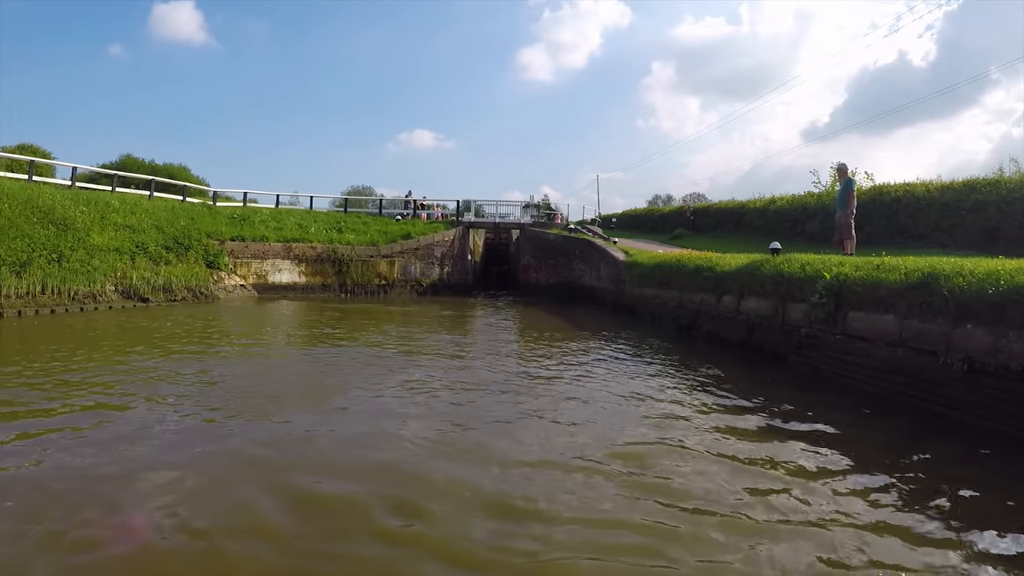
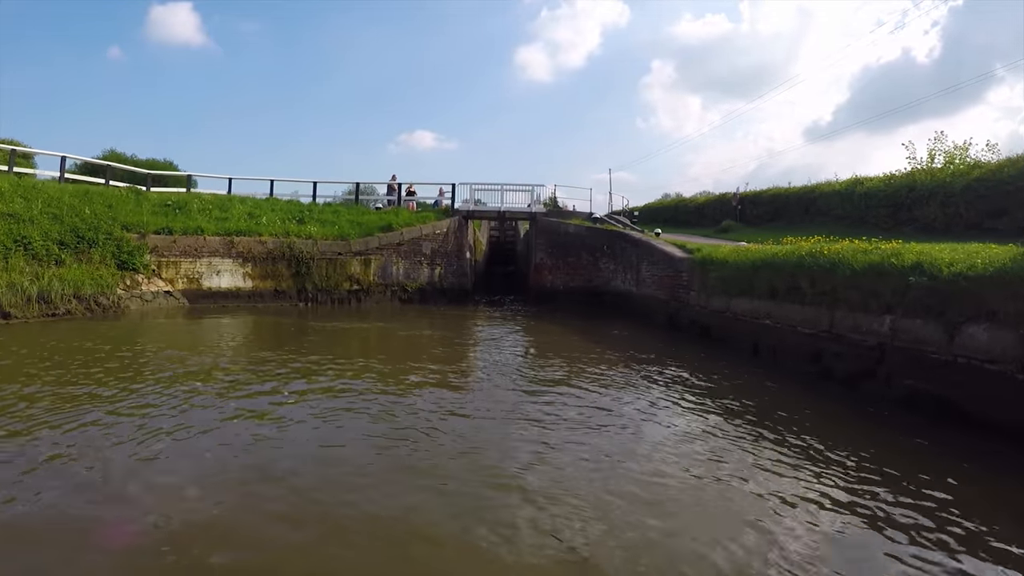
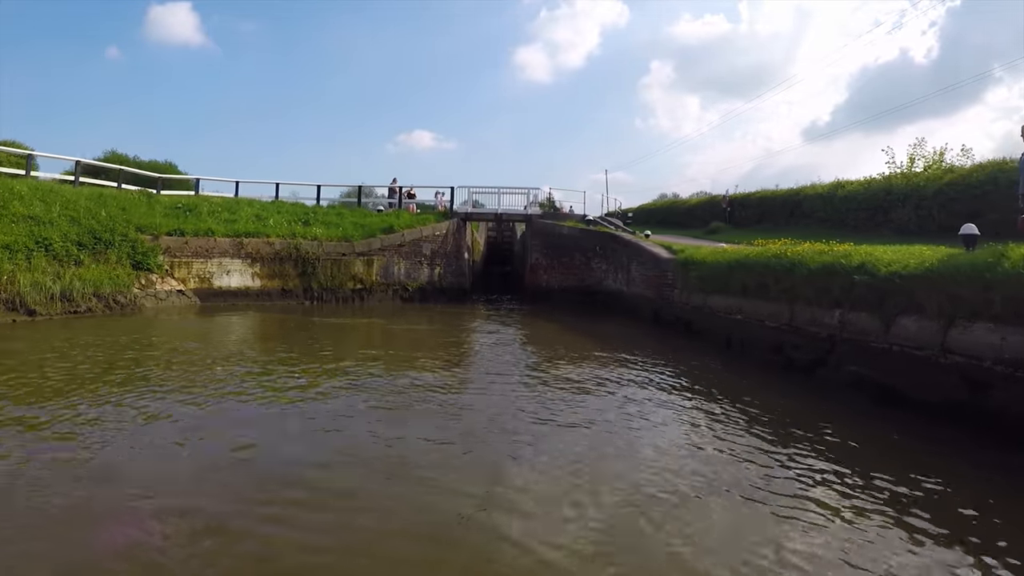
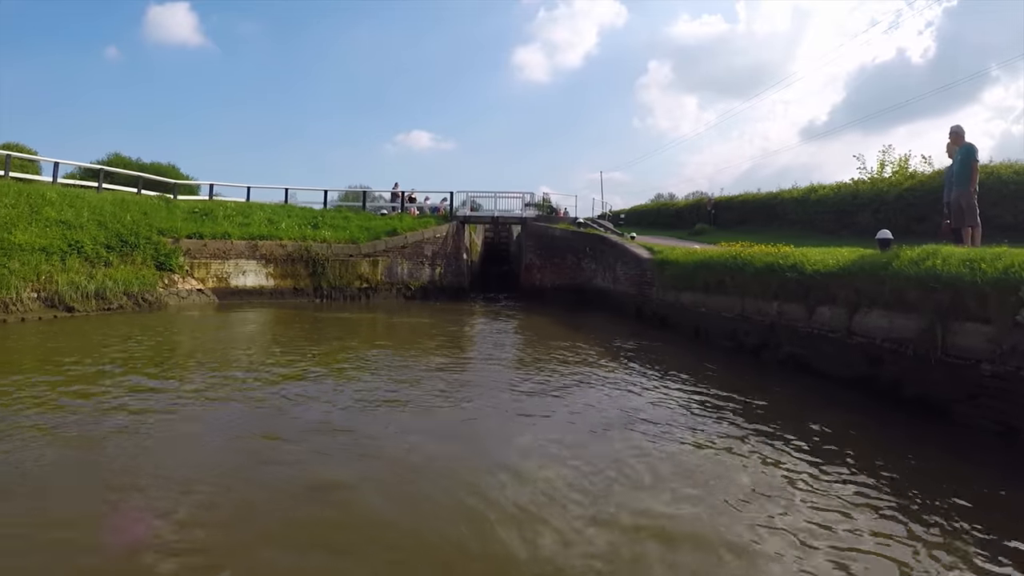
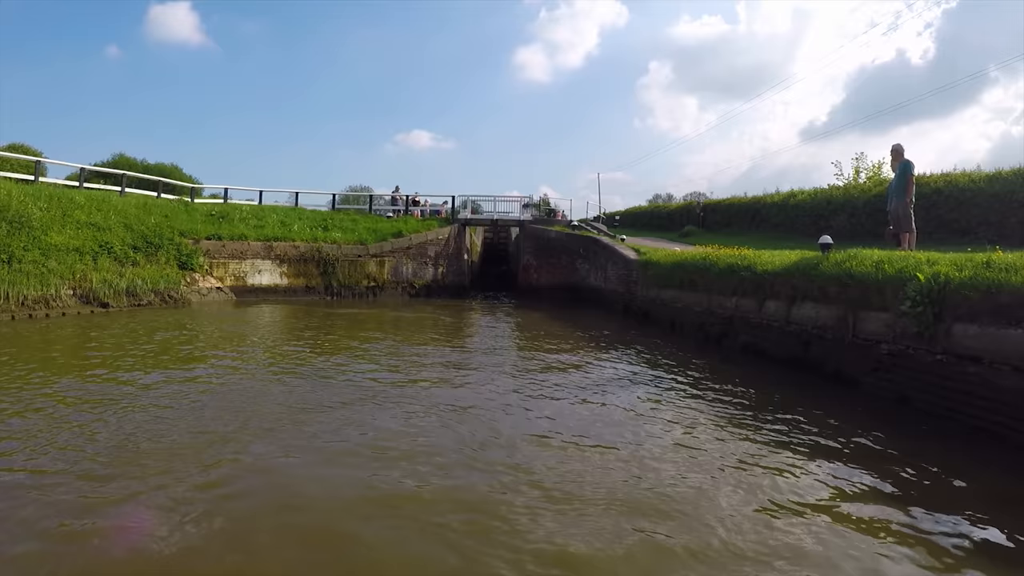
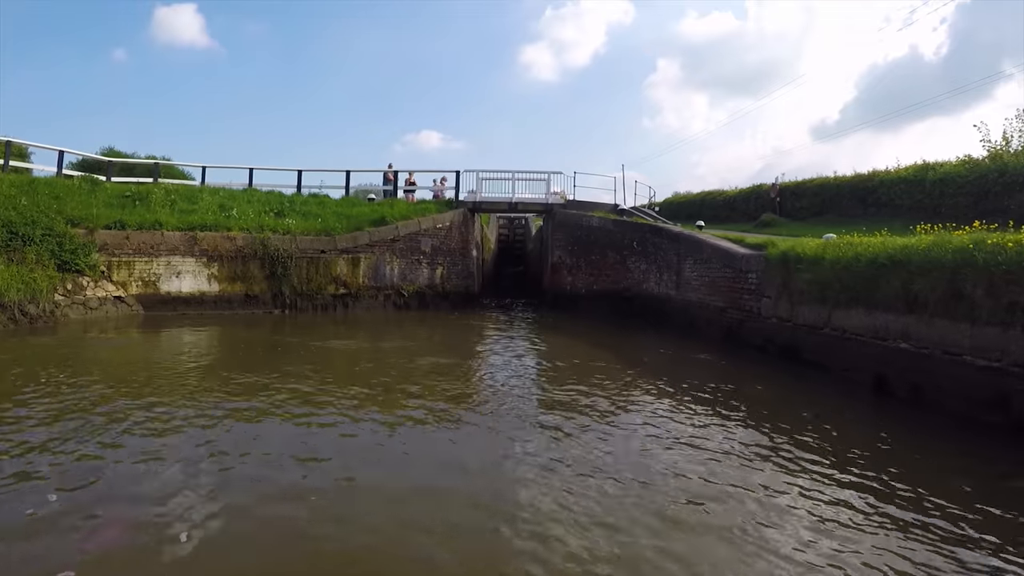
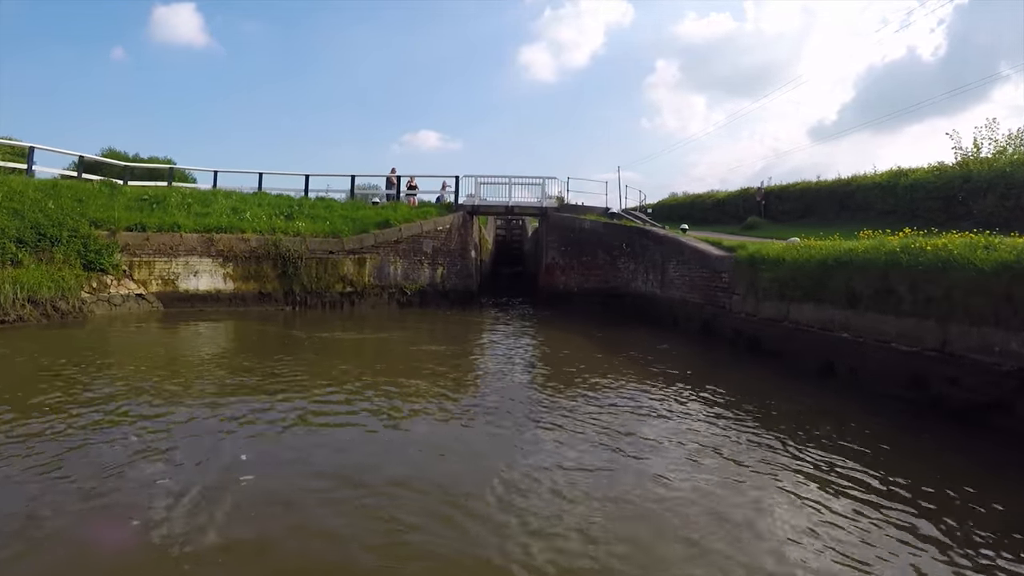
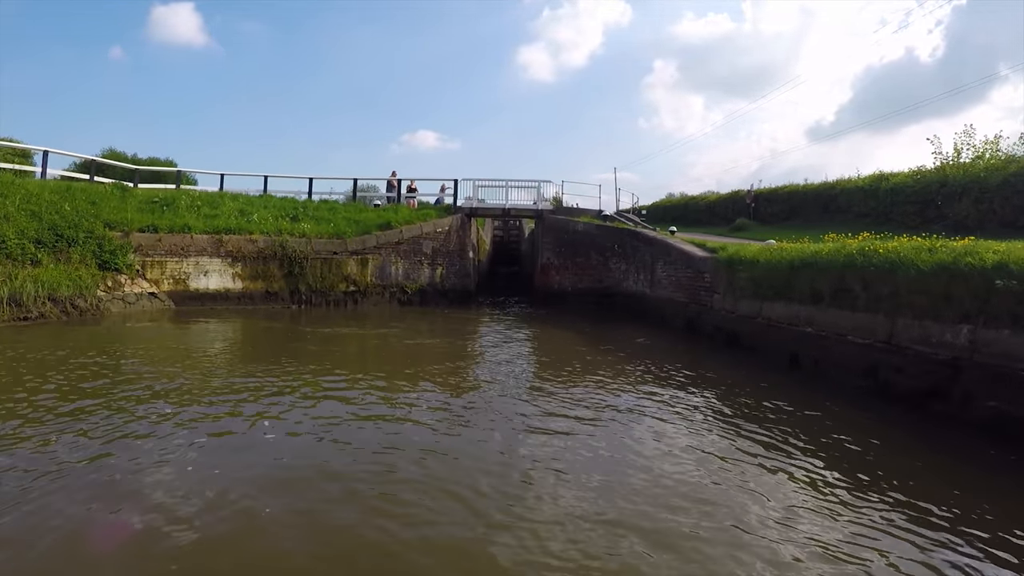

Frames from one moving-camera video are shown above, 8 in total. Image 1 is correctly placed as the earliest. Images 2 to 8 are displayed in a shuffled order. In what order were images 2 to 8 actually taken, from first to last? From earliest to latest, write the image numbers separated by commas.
5, 4, 3, 2, 8, 7, 6
